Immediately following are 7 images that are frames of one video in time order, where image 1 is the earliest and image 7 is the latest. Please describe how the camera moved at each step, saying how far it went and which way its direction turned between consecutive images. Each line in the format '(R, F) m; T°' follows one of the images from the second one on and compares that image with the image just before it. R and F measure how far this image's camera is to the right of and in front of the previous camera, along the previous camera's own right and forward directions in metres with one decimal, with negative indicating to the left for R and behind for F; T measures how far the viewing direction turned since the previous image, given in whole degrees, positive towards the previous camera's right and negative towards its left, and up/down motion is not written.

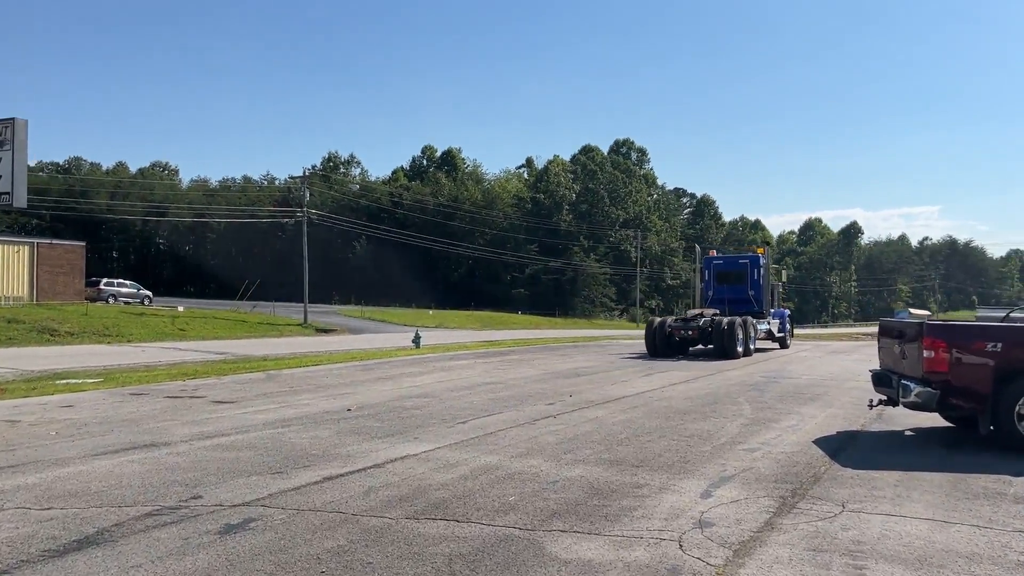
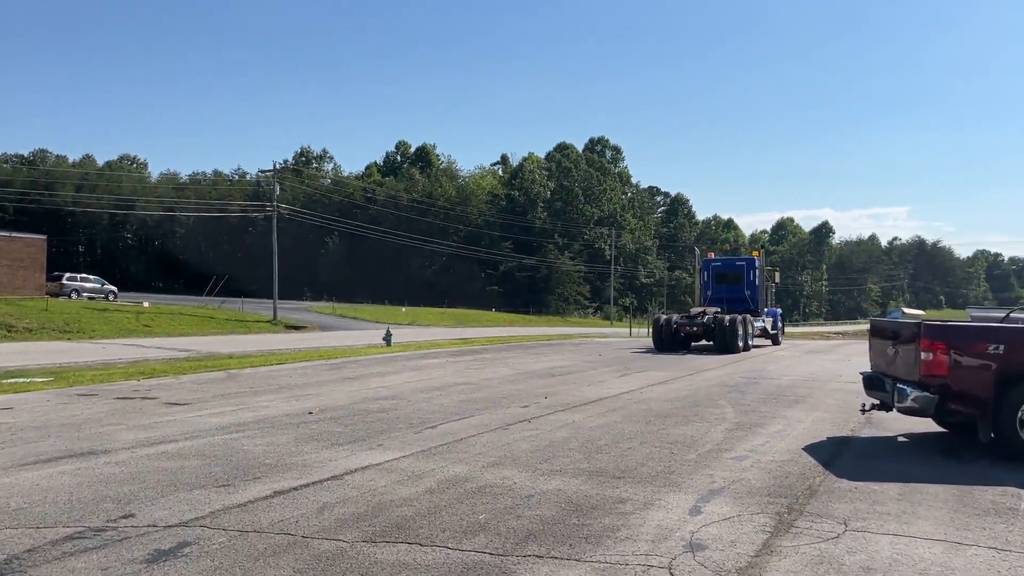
(0.0, +0.7) m; +2°
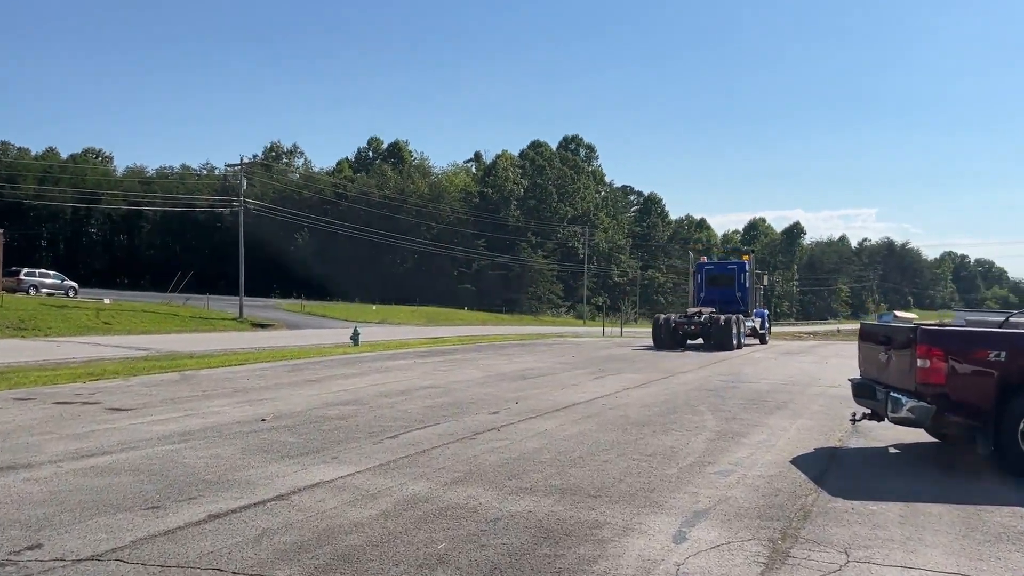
(+0.1, +0.7) m; +2°
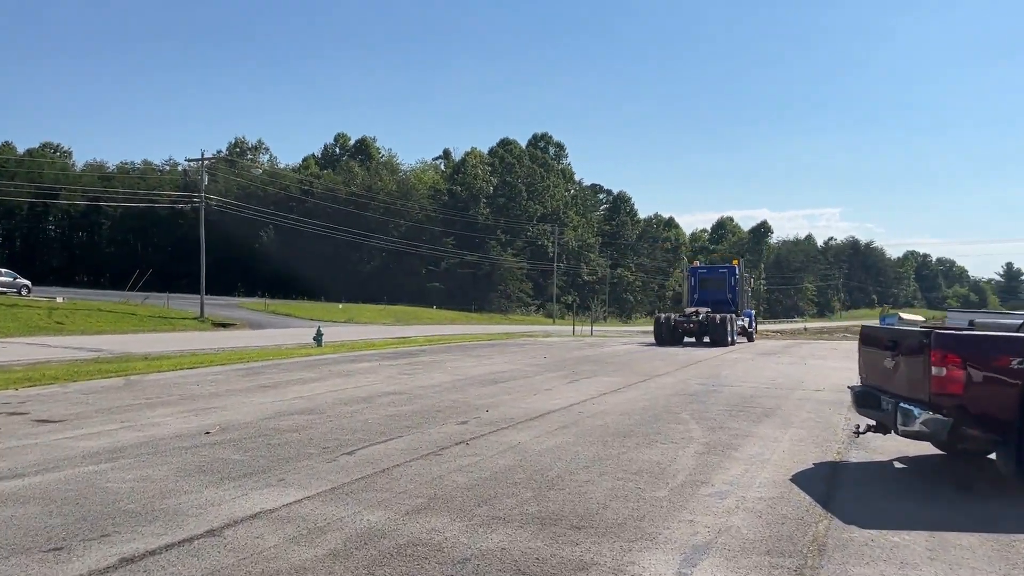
(0.0, +0.9) m; +2°
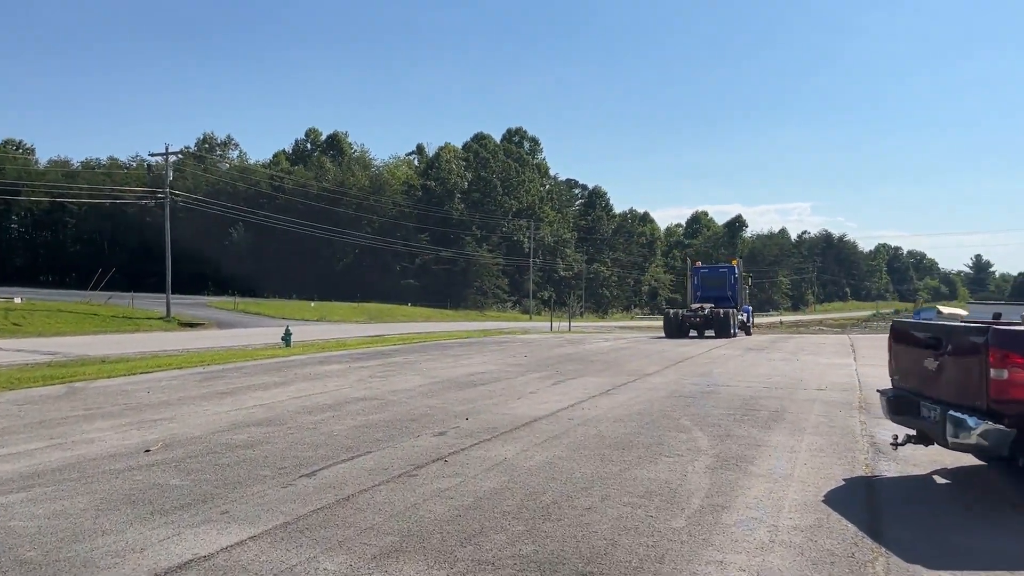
(-0.1, +1.2) m; +2°
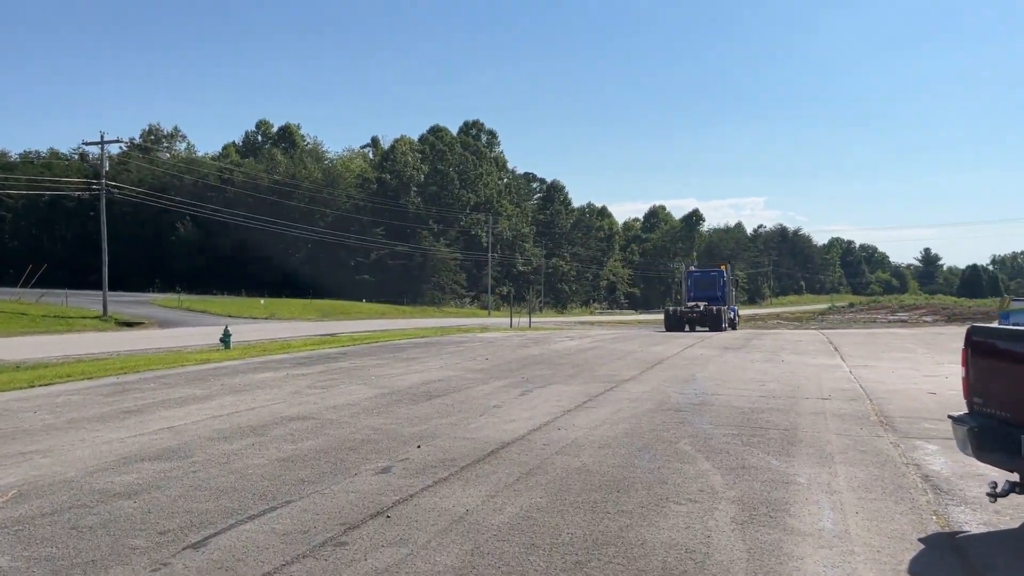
(0.0, +2.0) m; +3°
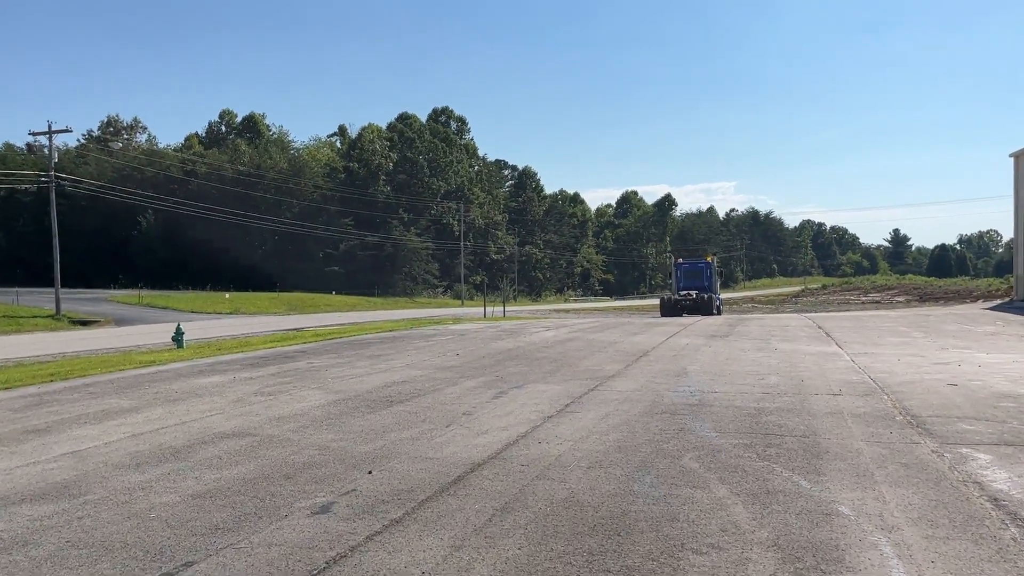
(+0.1, +1.6) m; +2°
